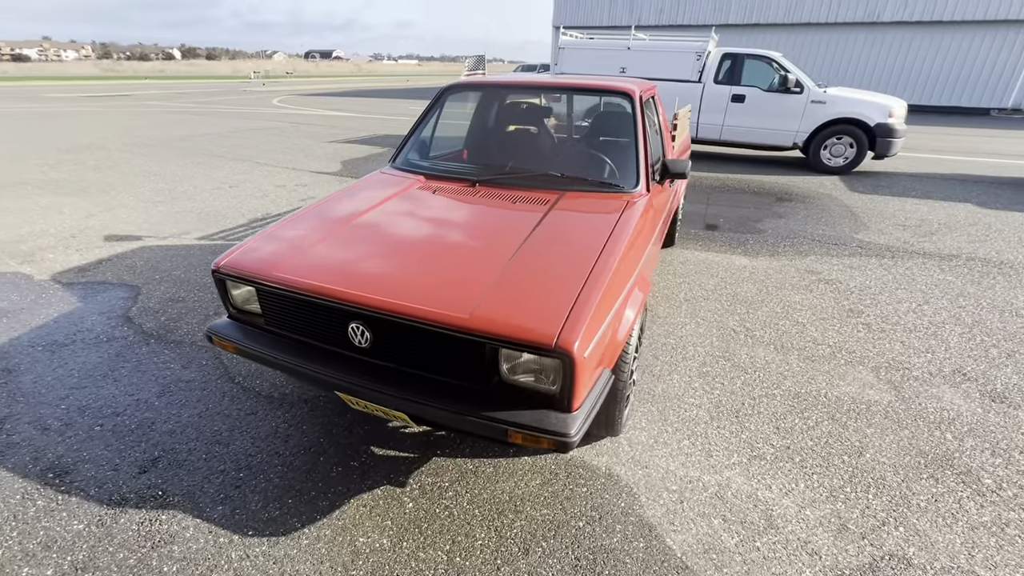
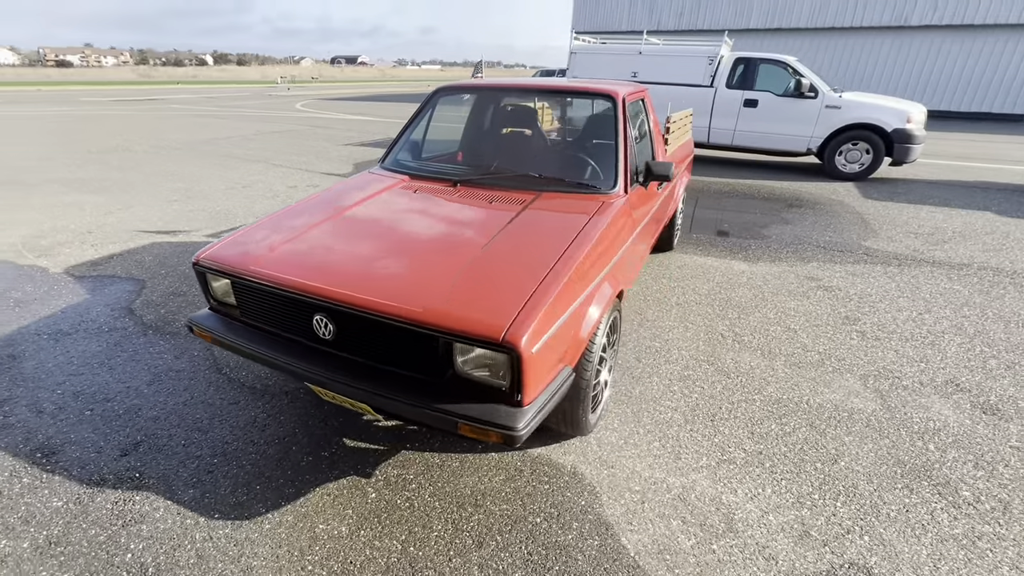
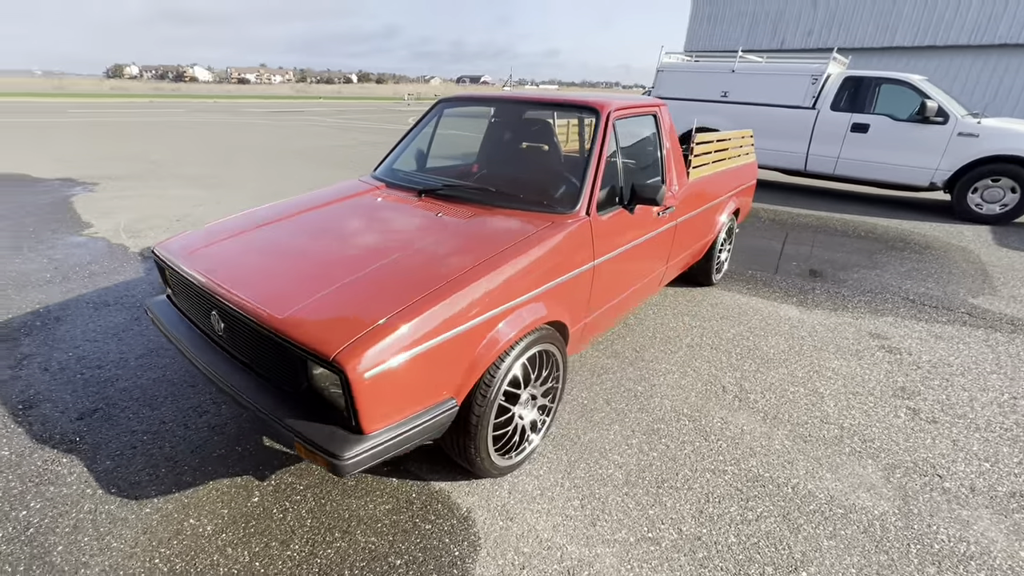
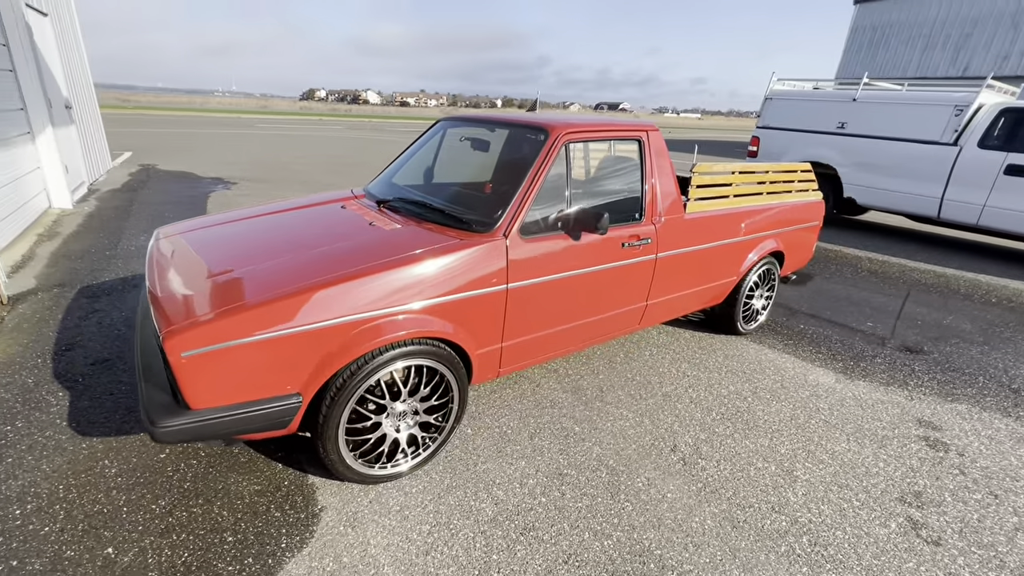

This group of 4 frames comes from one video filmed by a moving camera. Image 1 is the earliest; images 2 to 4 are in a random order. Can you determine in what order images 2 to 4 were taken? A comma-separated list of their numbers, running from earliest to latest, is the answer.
2, 3, 4
